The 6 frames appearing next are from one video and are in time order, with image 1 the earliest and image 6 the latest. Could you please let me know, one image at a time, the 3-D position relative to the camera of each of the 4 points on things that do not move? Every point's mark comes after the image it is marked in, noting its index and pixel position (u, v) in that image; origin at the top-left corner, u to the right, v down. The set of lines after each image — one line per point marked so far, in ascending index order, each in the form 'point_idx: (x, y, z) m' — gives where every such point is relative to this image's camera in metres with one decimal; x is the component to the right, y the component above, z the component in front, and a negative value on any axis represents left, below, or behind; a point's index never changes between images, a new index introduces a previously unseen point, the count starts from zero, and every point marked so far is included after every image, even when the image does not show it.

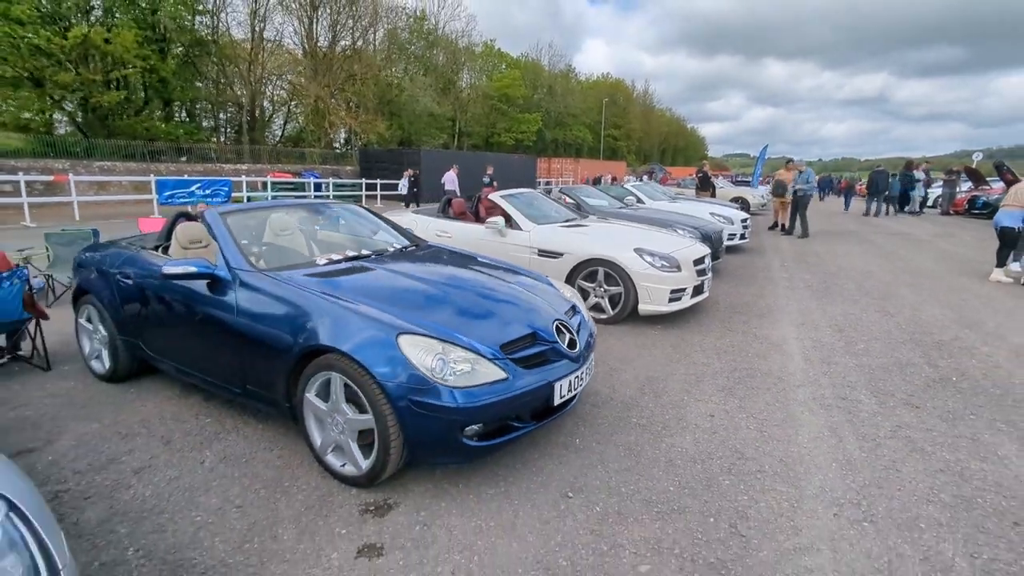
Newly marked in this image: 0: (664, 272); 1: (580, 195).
0: (+1.5, +0.2, +5.3) m
1: (+1.1, +1.6, +8.8) m
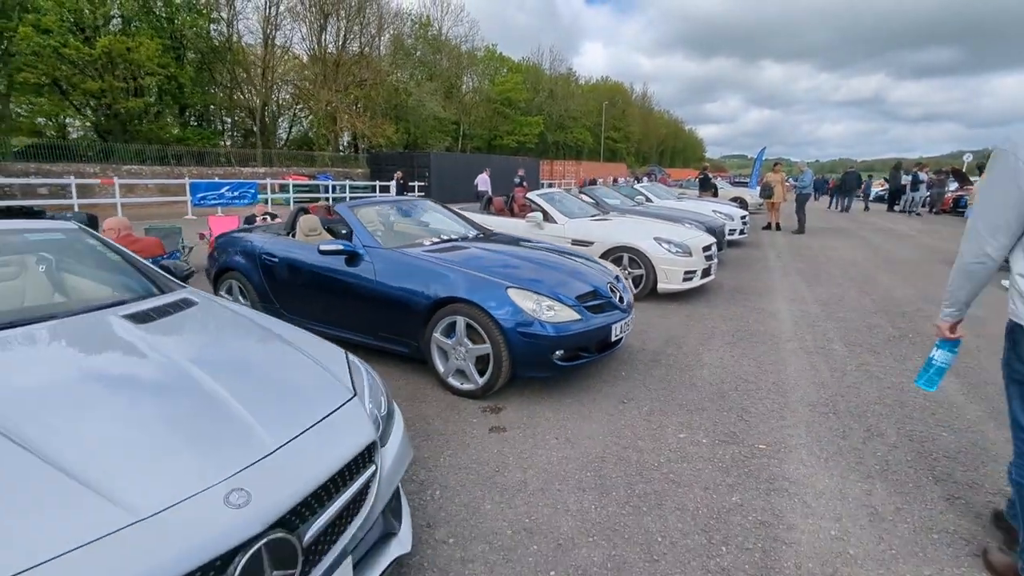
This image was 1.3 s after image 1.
0: (+2.0, +0.4, +6.4) m
1: (+1.6, +1.8, +9.9) m
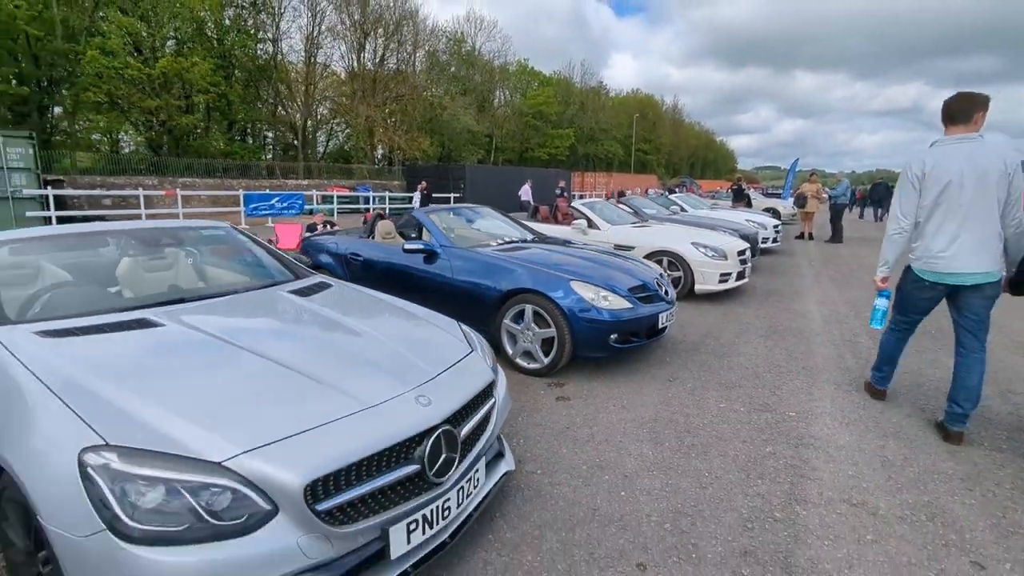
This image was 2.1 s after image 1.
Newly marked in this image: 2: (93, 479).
0: (+2.7, +0.4, +6.9) m
1: (+2.4, +1.7, +10.5) m
2: (-1.2, -0.6, +1.5) m
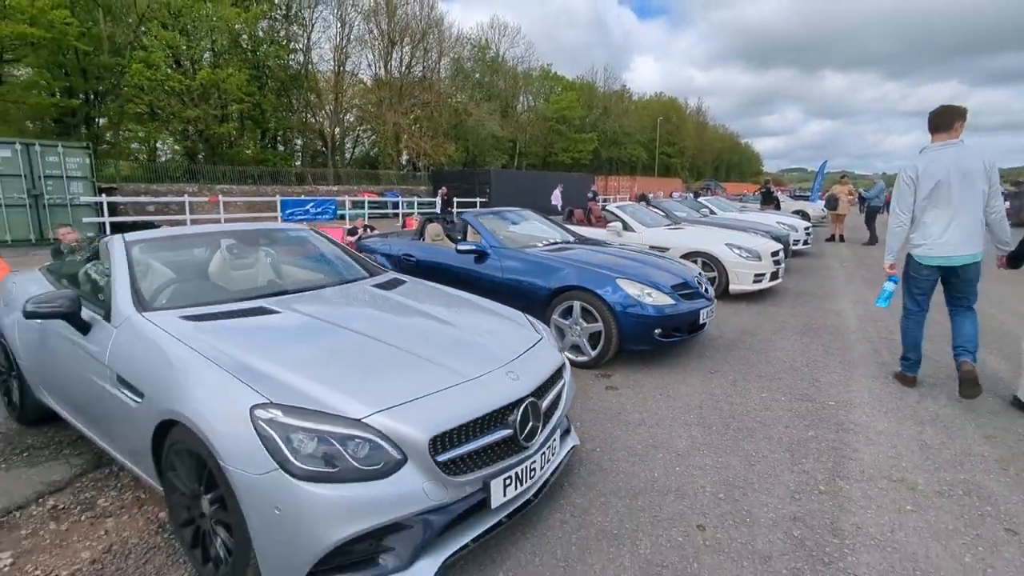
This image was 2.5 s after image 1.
0: (+3.2, +0.4, +7.1) m
1: (+3.1, +1.7, +10.7) m
2: (-0.9, -0.5, +1.9) m
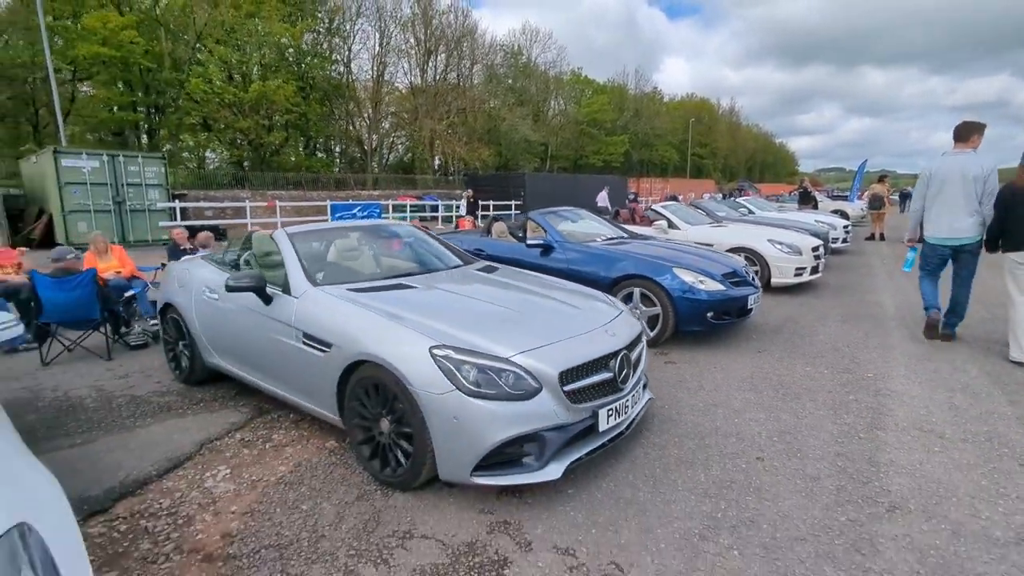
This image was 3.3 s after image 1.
0: (+4.0, +0.5, +7.6) m
1: (+4.1, +1.8, +11.2) m
2: (-0.3, -0.4, +2.6) m
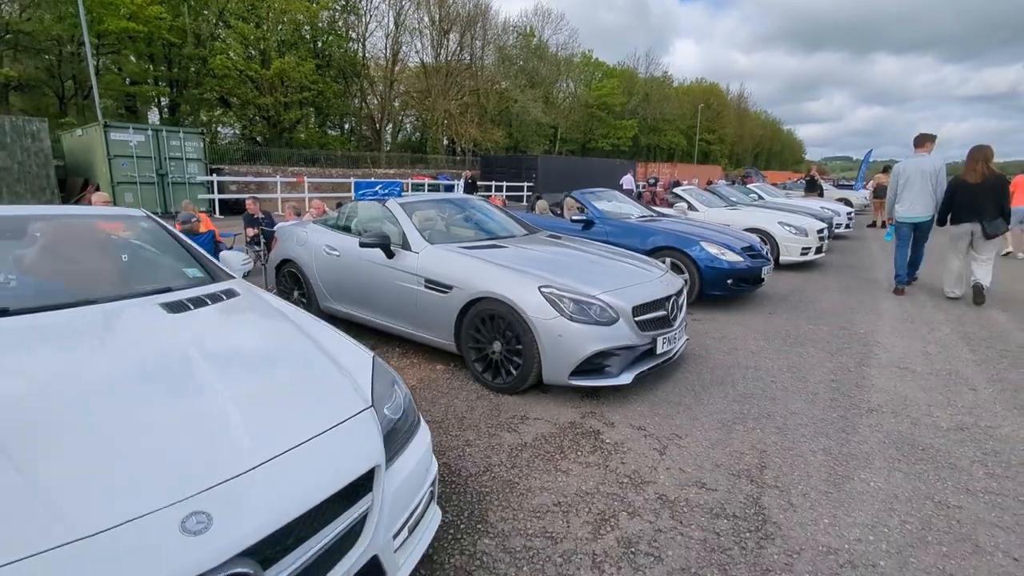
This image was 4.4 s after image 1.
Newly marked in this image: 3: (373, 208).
0: (+4.6, +0.8, +8.5) m
1: (+4.8, +2.2, +12.0) m
2: (+0.2, -0.1, +3.5) m
3: (-1.3, +0.8, +5.1) m
